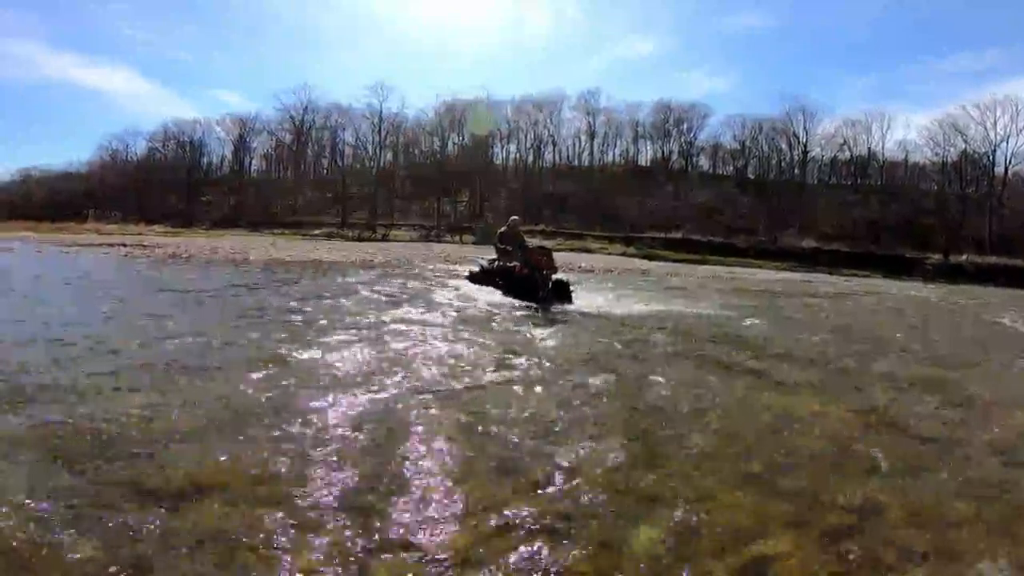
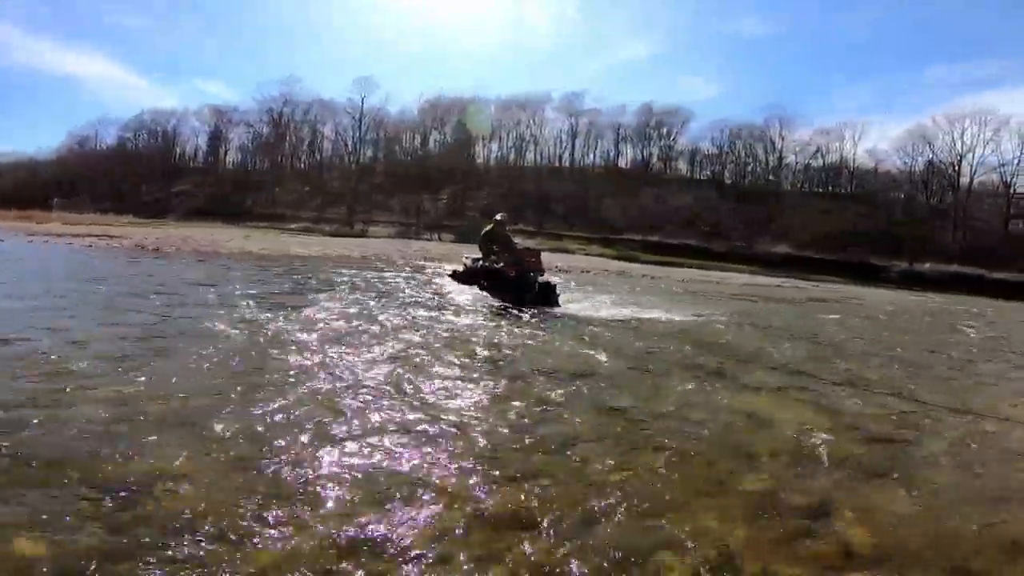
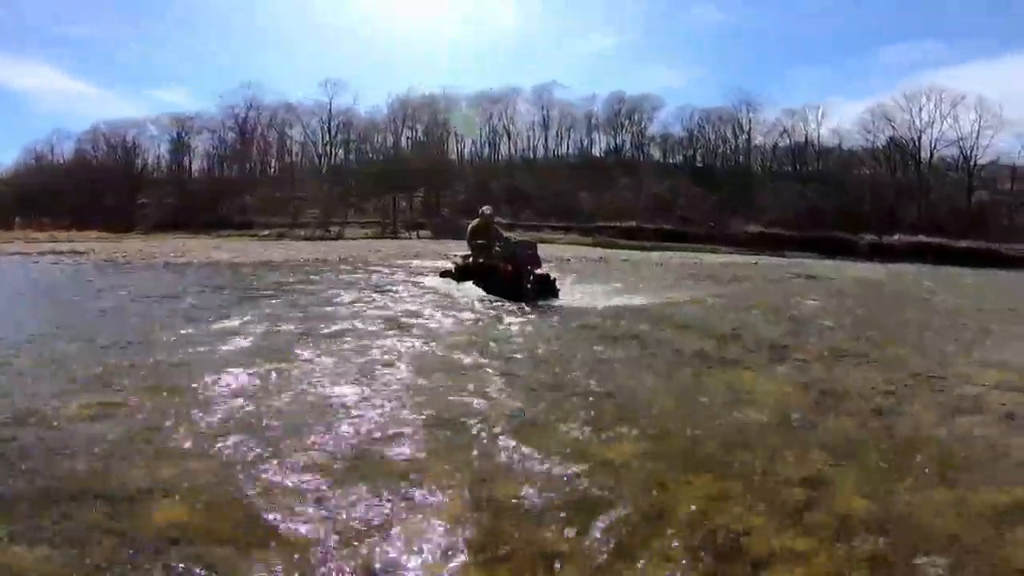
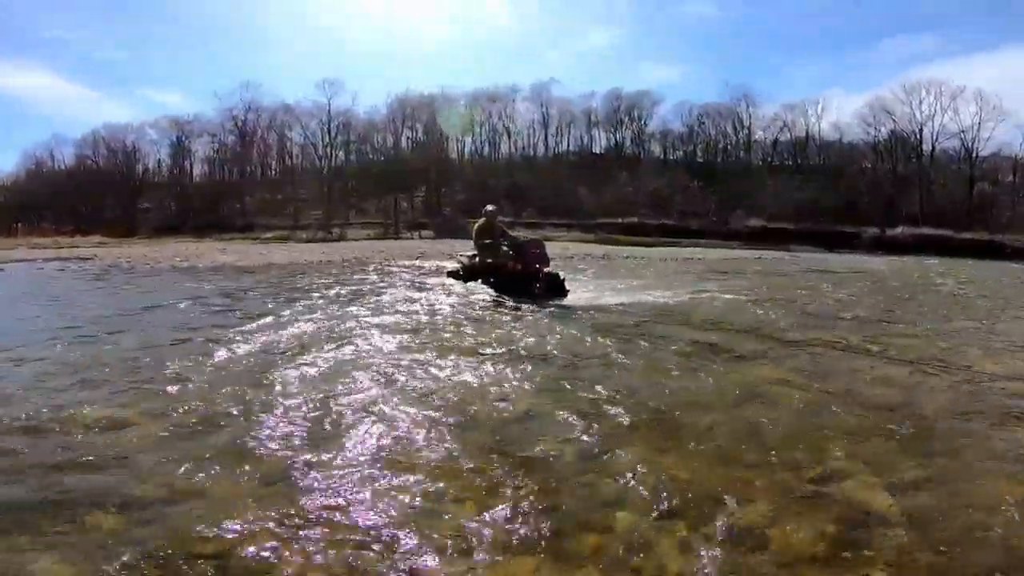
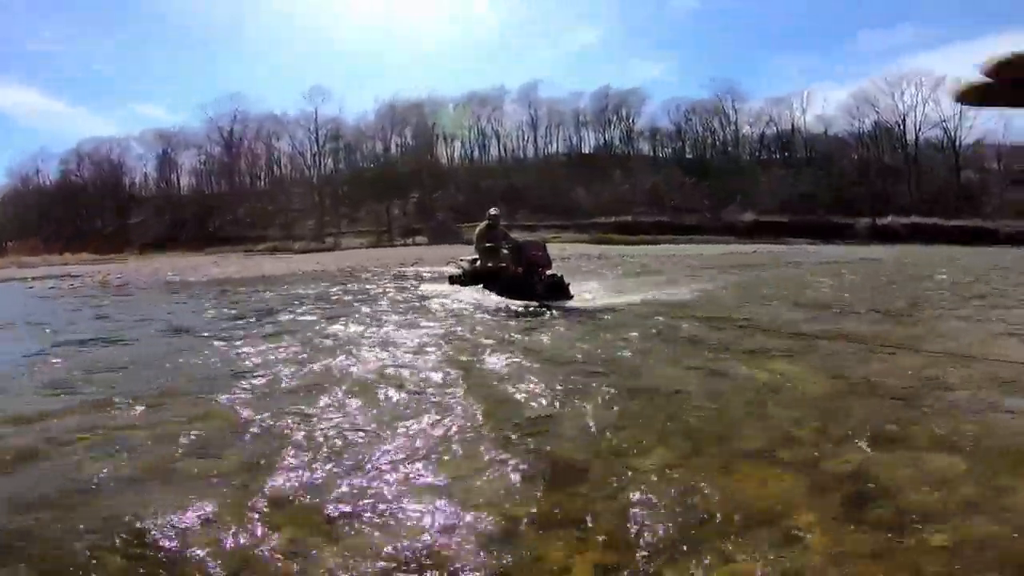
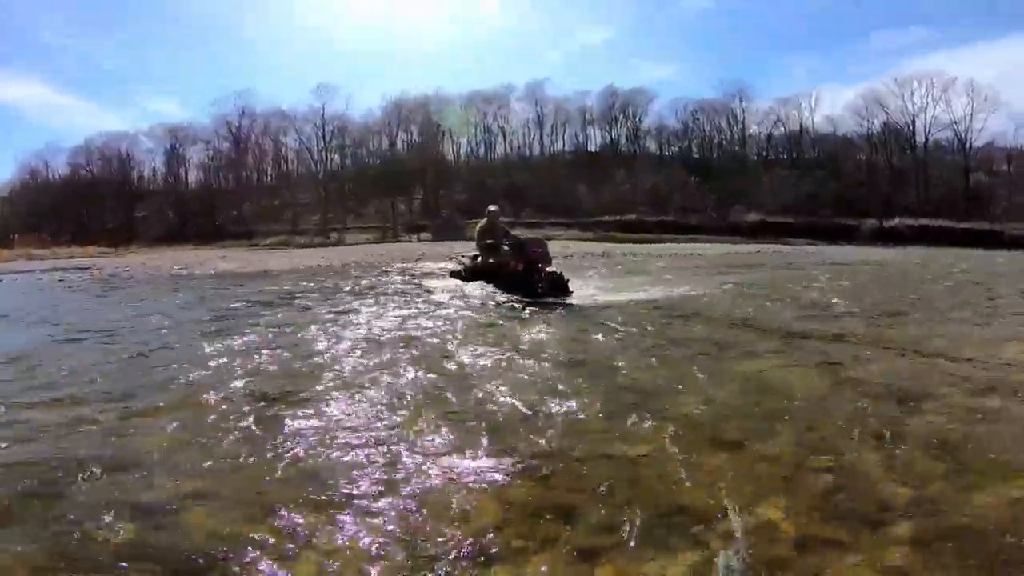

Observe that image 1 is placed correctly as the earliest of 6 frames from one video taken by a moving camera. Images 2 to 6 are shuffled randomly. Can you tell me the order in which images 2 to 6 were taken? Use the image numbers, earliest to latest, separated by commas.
2, 3, 4, 6, 5
